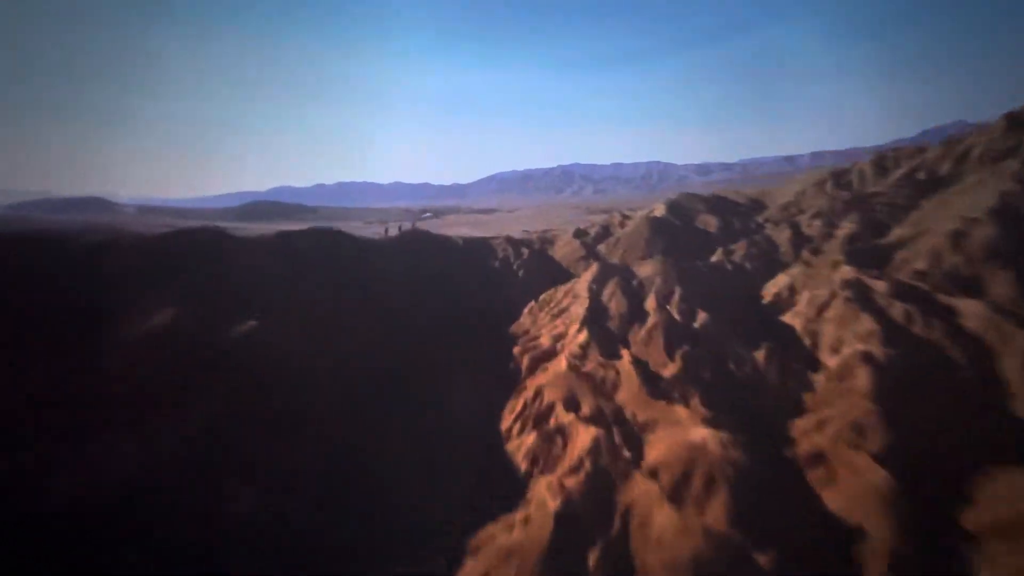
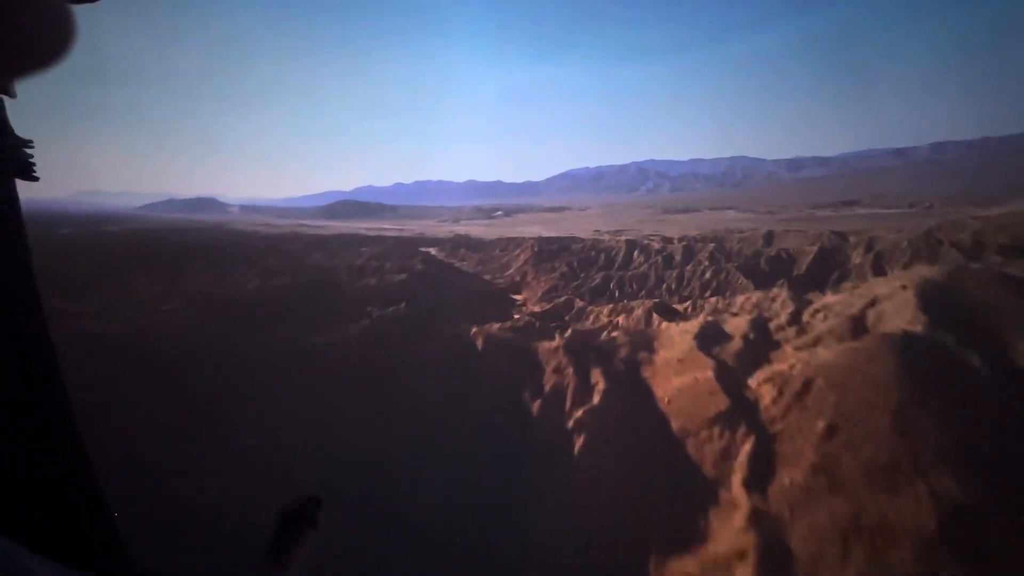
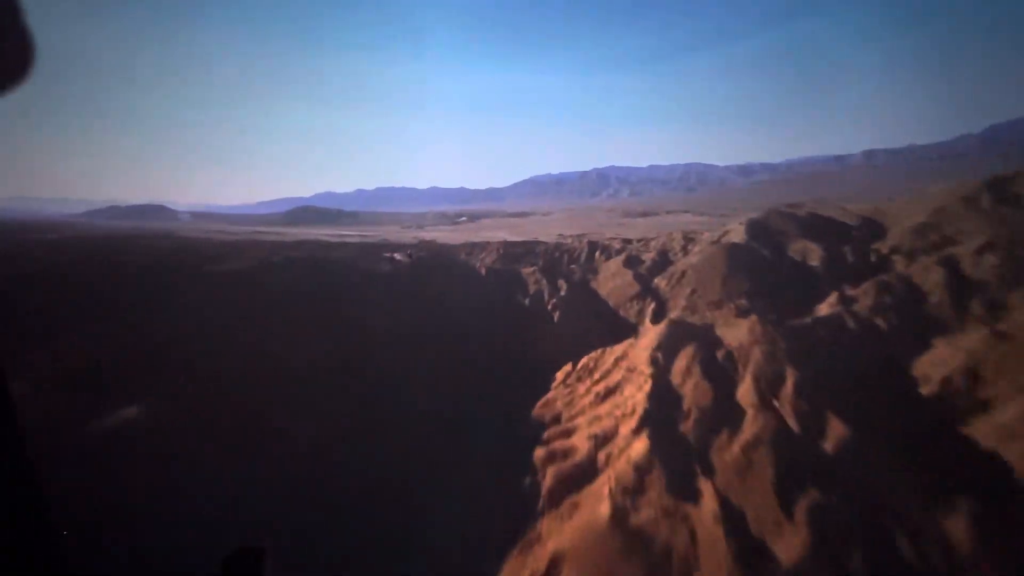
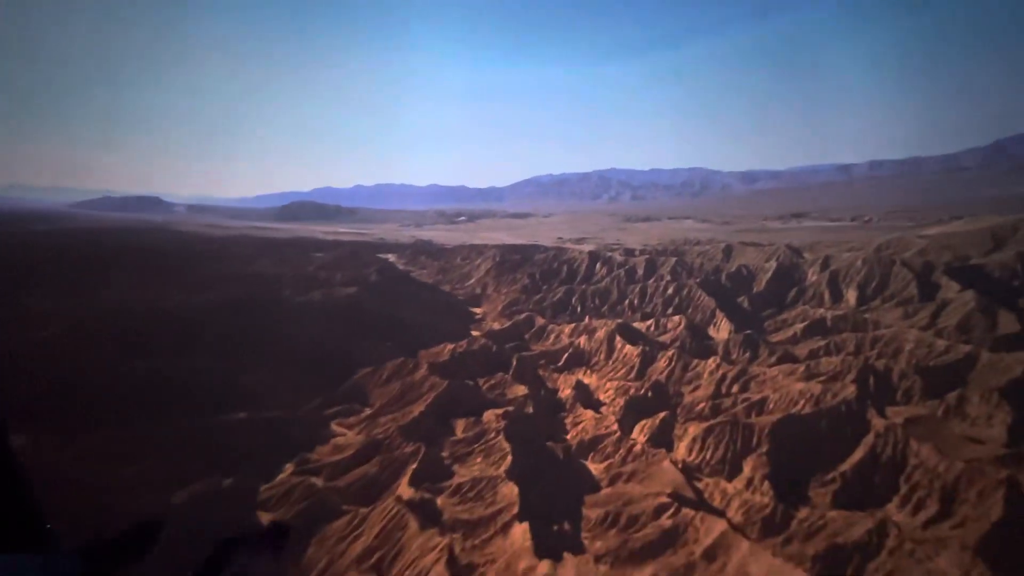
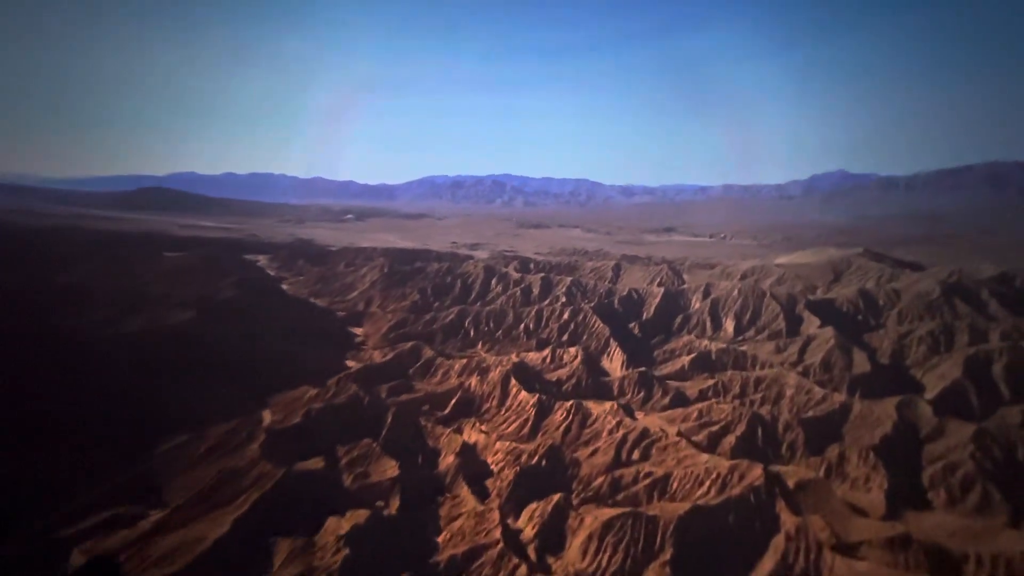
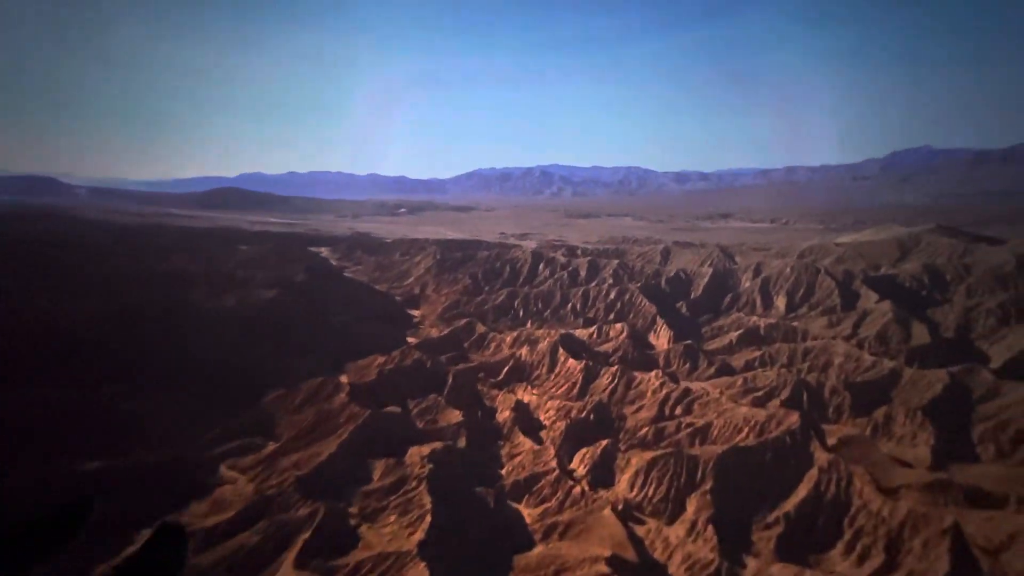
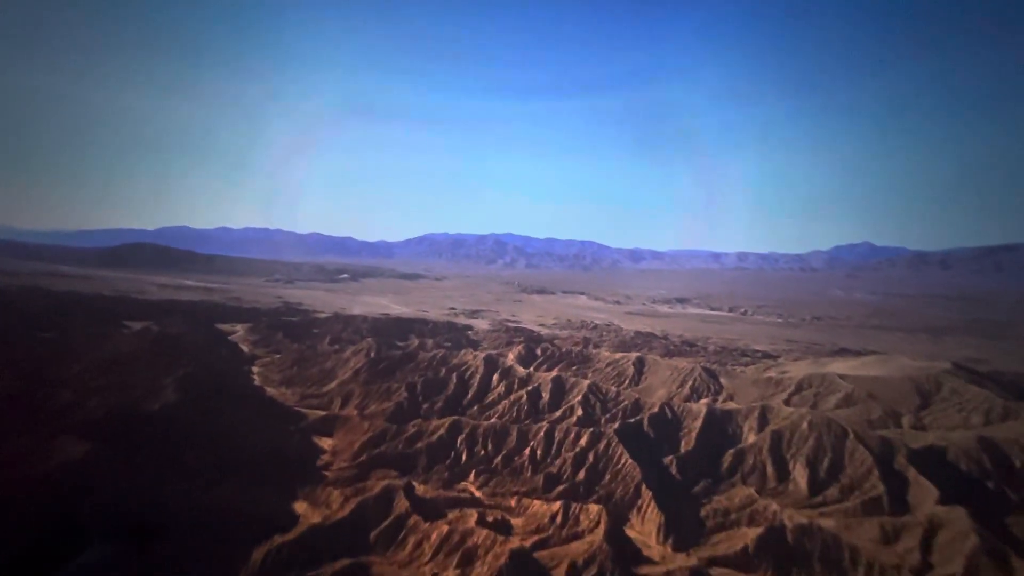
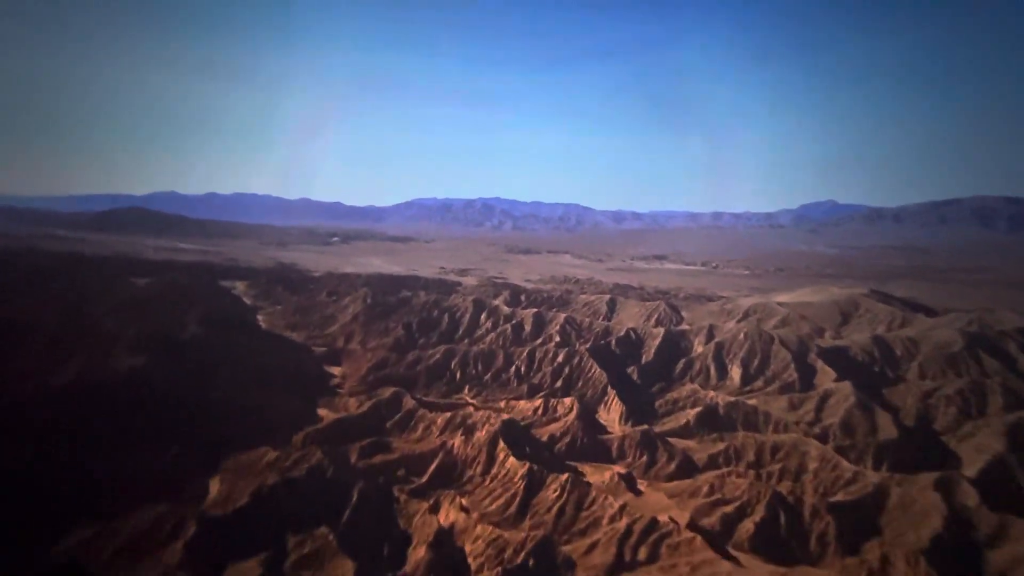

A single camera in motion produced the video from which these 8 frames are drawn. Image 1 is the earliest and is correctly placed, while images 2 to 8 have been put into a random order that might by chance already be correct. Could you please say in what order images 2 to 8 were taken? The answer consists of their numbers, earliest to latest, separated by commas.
3, 2, 4, 6, 5, 8, 7
